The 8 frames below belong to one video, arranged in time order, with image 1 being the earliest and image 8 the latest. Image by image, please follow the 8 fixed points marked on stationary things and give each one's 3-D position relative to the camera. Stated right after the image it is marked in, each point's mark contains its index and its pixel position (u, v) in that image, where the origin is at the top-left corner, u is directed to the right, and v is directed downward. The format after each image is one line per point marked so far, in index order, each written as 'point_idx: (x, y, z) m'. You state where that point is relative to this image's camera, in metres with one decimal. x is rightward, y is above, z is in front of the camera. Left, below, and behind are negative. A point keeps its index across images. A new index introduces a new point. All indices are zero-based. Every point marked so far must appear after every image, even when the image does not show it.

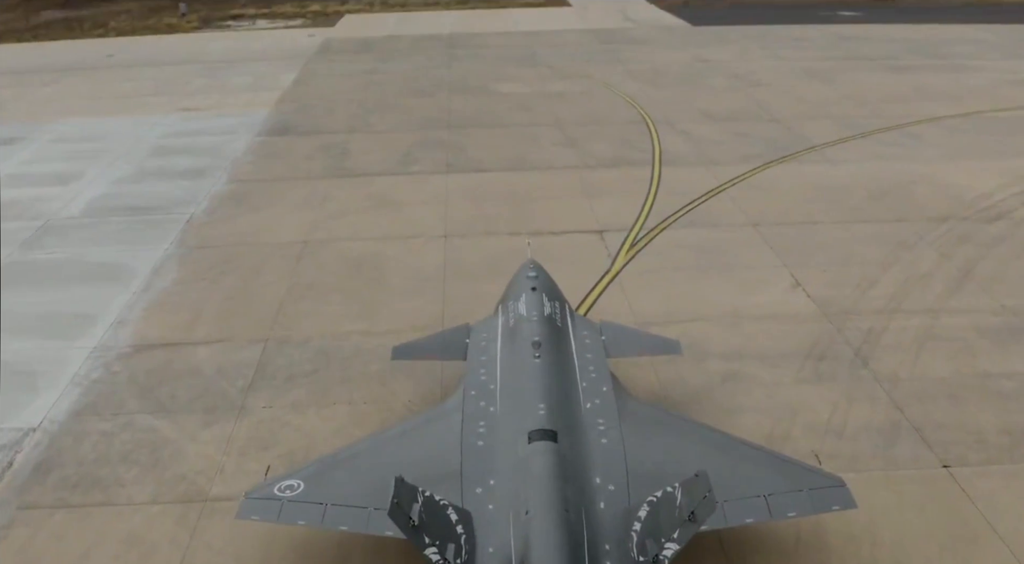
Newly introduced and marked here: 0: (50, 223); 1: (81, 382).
0: (-9.7, +1.2, +15.8) m
1: (-6.3, -1.4, +11.1) m
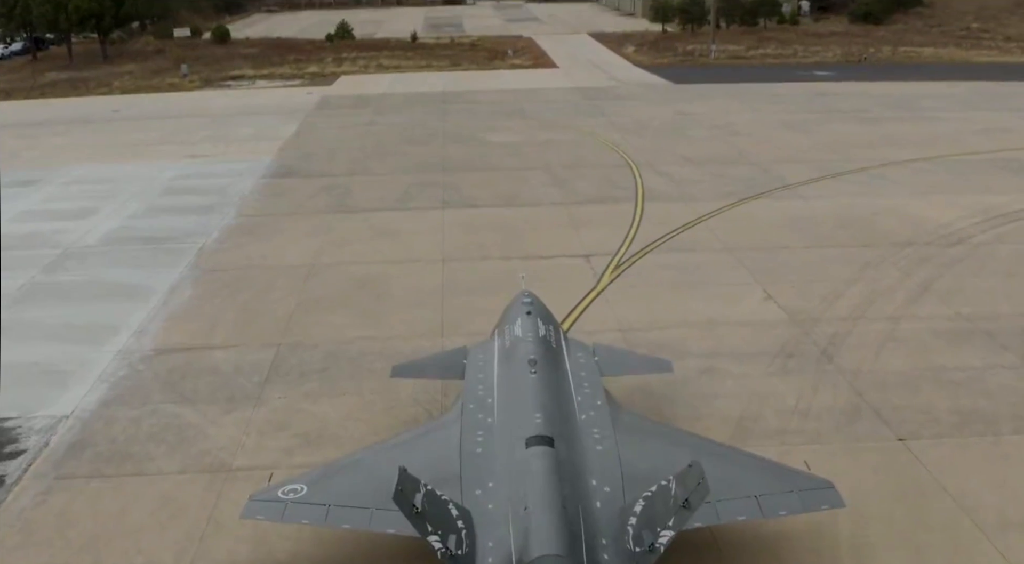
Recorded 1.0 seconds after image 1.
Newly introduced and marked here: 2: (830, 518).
0: (-9.9, +0.7, +16.9) m
1: (-6.4, -1.5, +12.0) m
2: (+4.1, -3.0, +10.0) m
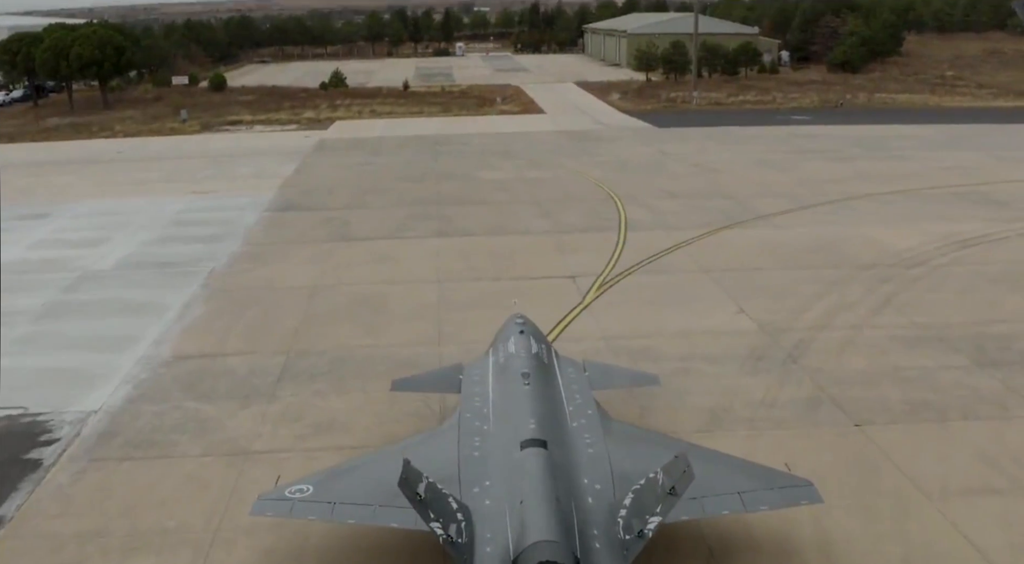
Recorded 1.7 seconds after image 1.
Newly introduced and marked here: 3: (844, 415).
0: (-10.1, +0.2, +18.0) m
1: (-6.5, -1.7, +13.0) m
2: (+4.0, -2.9, +11.0) m
3: (+5.5, -2.2, +12.7) m
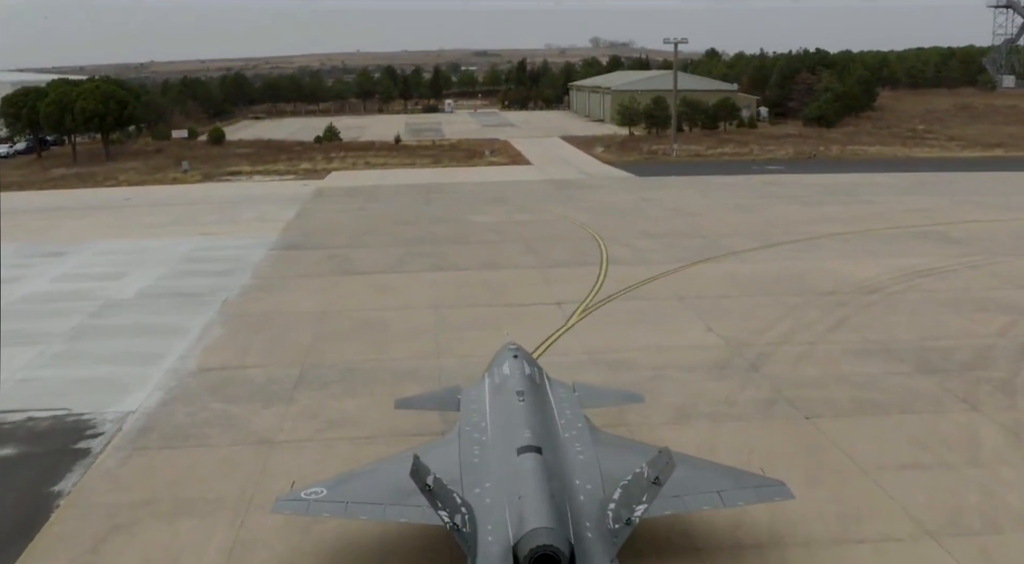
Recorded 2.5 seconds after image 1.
0: (-10.4, -0.5, +19.6) m
1: (-6.7, -2.0, +14.5) m
2: (+3.8, -3.1, +12.6) m
3: (+5.3, -2.4, +14.3) m
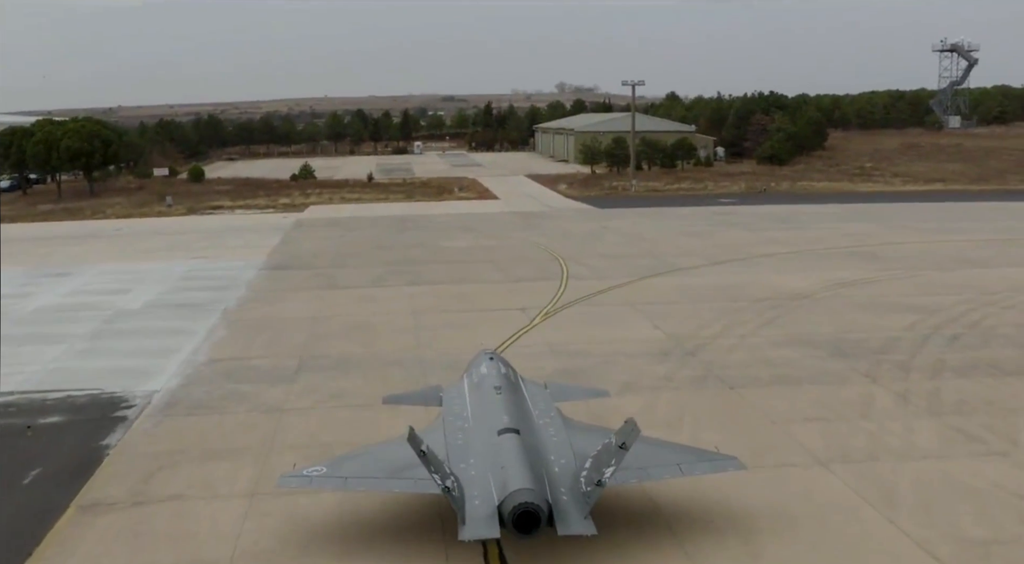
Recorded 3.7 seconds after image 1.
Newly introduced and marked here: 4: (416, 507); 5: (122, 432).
0: (-11.2, -0.8, +21.7) m
1: (-7.3, -2.0, +16.7) m
2: (+3.3, -2.8, +15.2) m
3: (+4.7, -2.3, +17.0) m
4: (-1.4, -3.4, +11.5) m
5: (-7.1, -2.7, +13.7) m
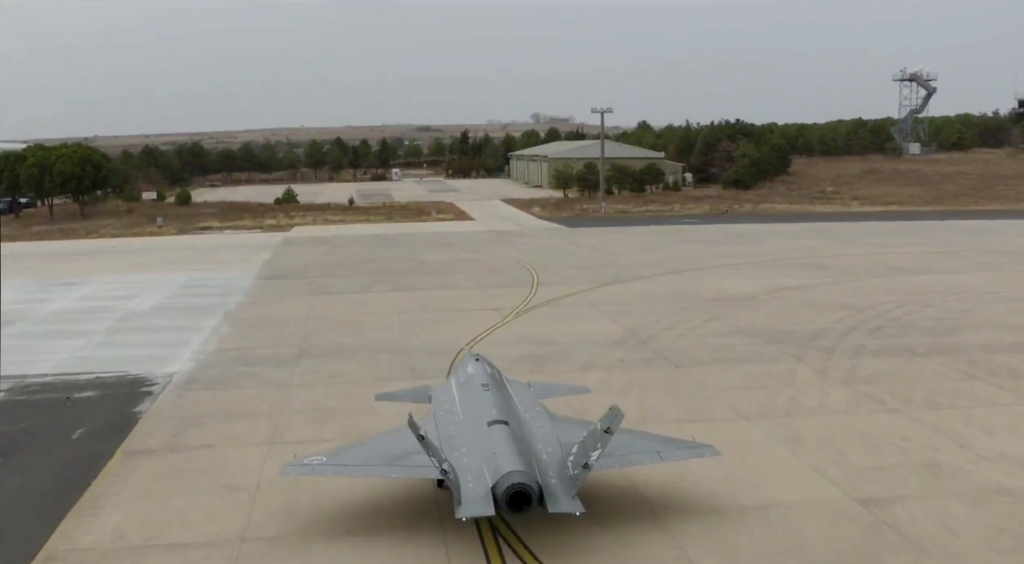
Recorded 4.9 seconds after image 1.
0: (-12.0, -1.0, +23.8) m
1: (-8.0, -1.9, +19.0) m
2: (+2.7, -2.6, +17.7) m
3: (+4.1, -2.1, +19.6) m
4: (-1.9, -3.1, +13.8) m
5: (-7.6, -2.5, +16.0) m
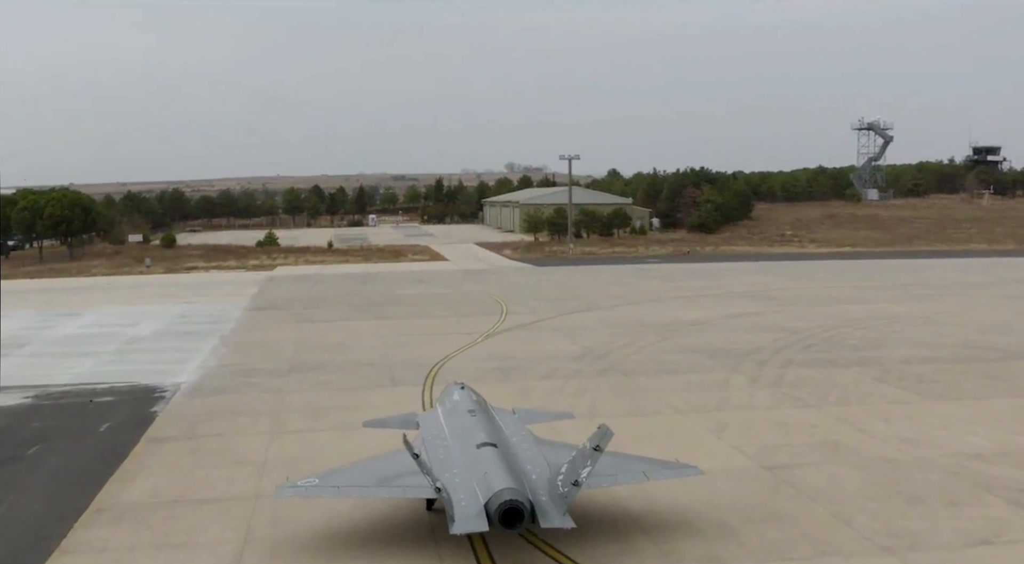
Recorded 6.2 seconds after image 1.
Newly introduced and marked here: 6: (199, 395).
0: (-13.1, -1.9, +26.0) m
1: (-8.8, -2.5, +21.3) m
2: (+1.9, -3.1, +20.3) m
3: (+3.2, -2.7, +22.3) m
4: (-2.6, -3.4, +16.3) m
5: (-8.4, -3.0, +18.2) m
6: (-7.8, -2.9, +18.9) m
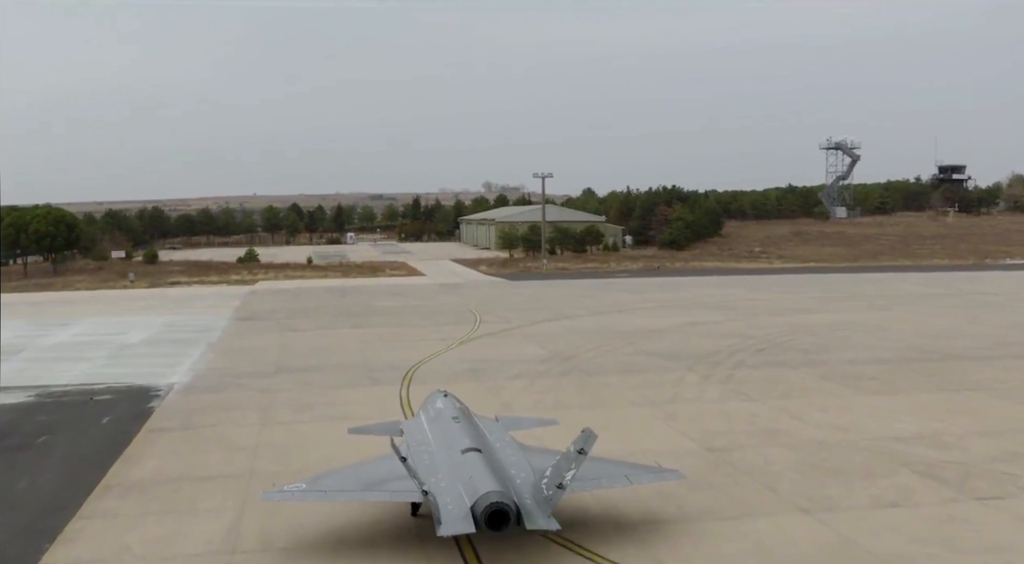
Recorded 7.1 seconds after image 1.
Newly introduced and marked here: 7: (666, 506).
0: (-14.1, -2.3, +27.4) m
1: (-9.7, -2.8, +22.7) m
2: (+1.0, -3.2, +22.1) m
3: (+2.3, -2.9, +24.0) m
4: (-3.3, -3.4, +17.9) m
5: (-9.2, -3.1, +19.7) m
6: (-8.6, -3.0, +20.3) m
7: (+2.8, -4.1, +14.1) m
